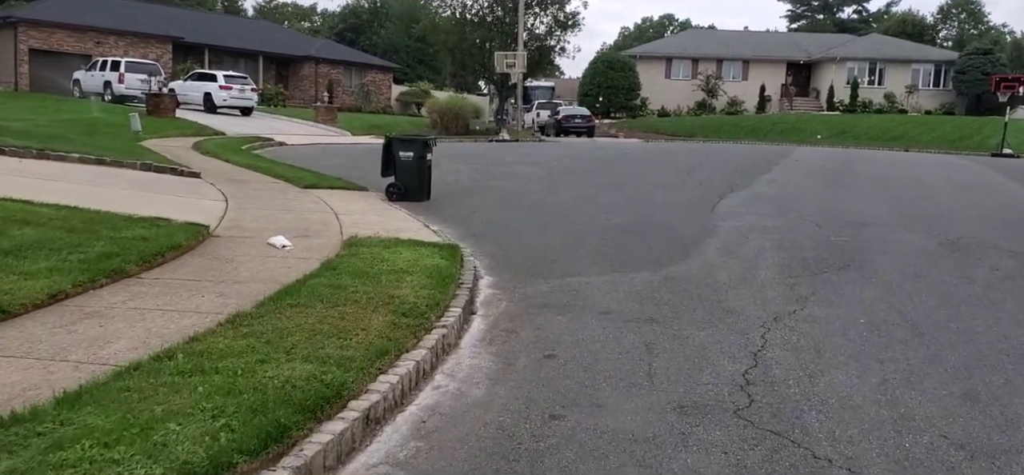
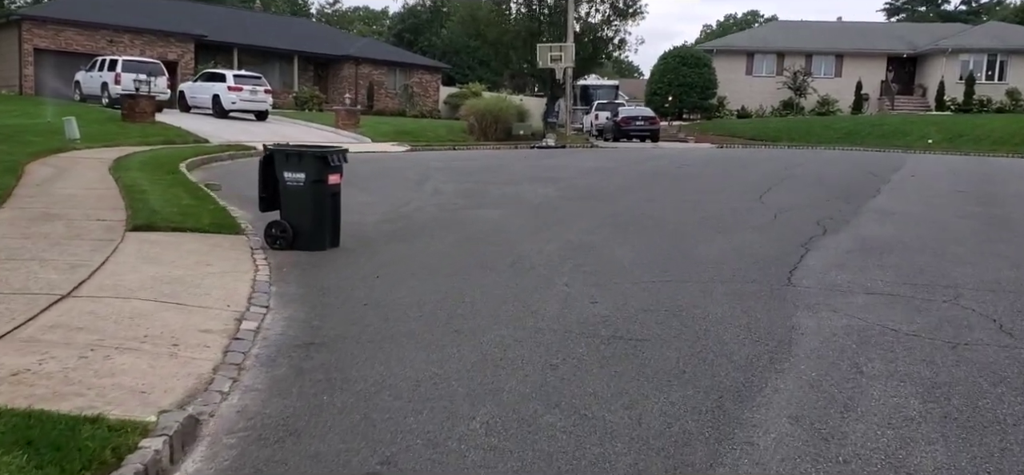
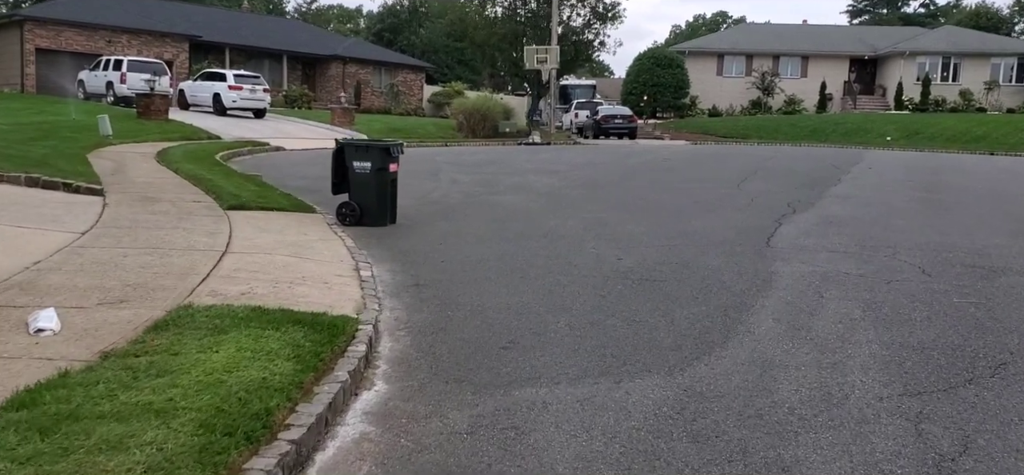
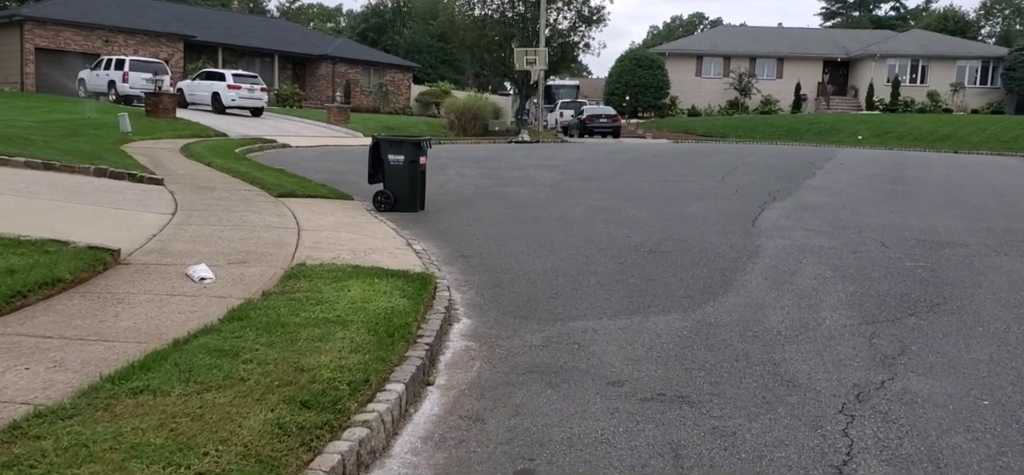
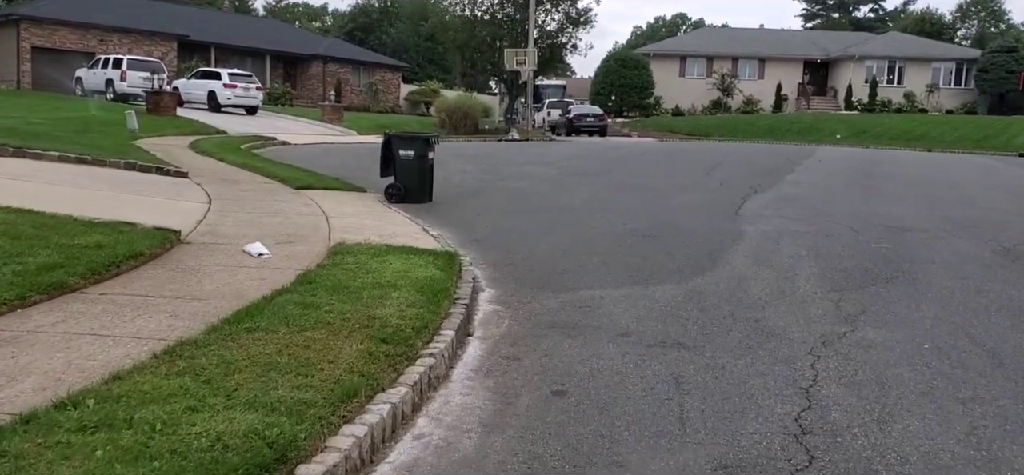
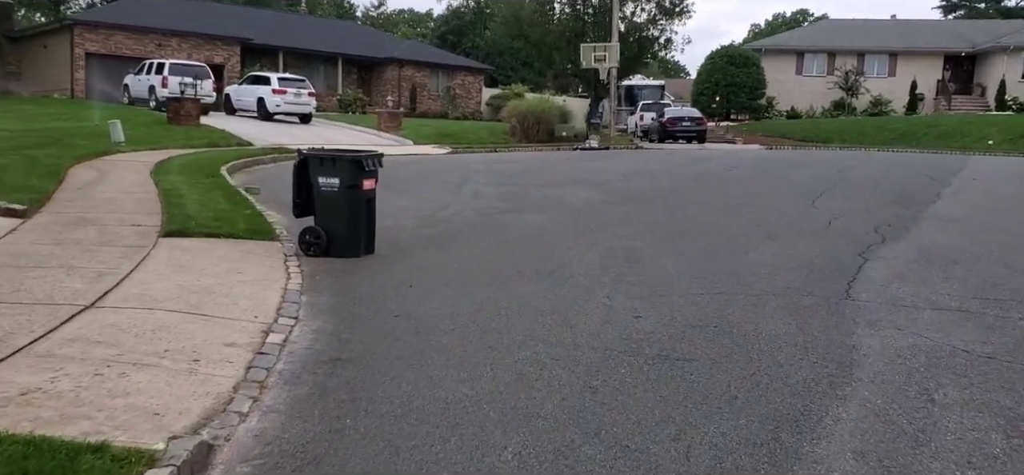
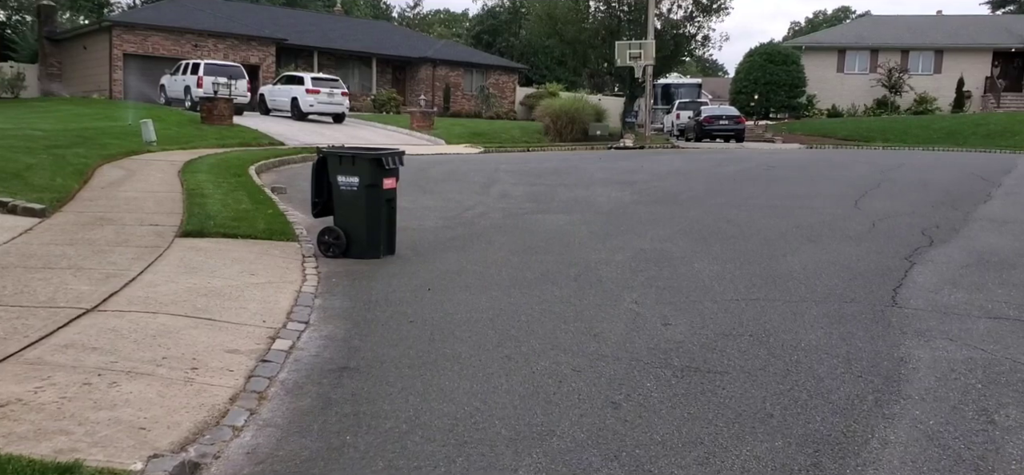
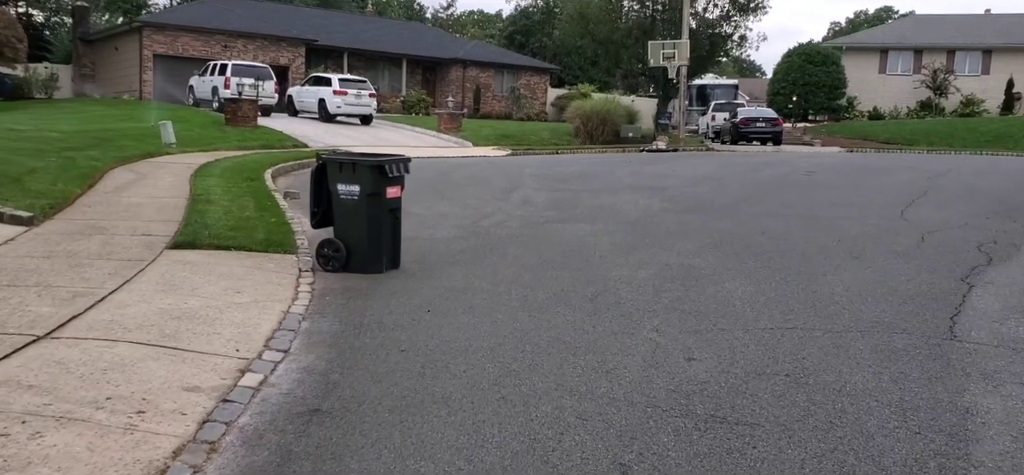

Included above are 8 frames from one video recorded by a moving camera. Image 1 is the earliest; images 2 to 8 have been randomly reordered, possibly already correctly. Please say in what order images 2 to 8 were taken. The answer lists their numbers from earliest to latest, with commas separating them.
5, 4, 3, 2, 6, 7, 8
